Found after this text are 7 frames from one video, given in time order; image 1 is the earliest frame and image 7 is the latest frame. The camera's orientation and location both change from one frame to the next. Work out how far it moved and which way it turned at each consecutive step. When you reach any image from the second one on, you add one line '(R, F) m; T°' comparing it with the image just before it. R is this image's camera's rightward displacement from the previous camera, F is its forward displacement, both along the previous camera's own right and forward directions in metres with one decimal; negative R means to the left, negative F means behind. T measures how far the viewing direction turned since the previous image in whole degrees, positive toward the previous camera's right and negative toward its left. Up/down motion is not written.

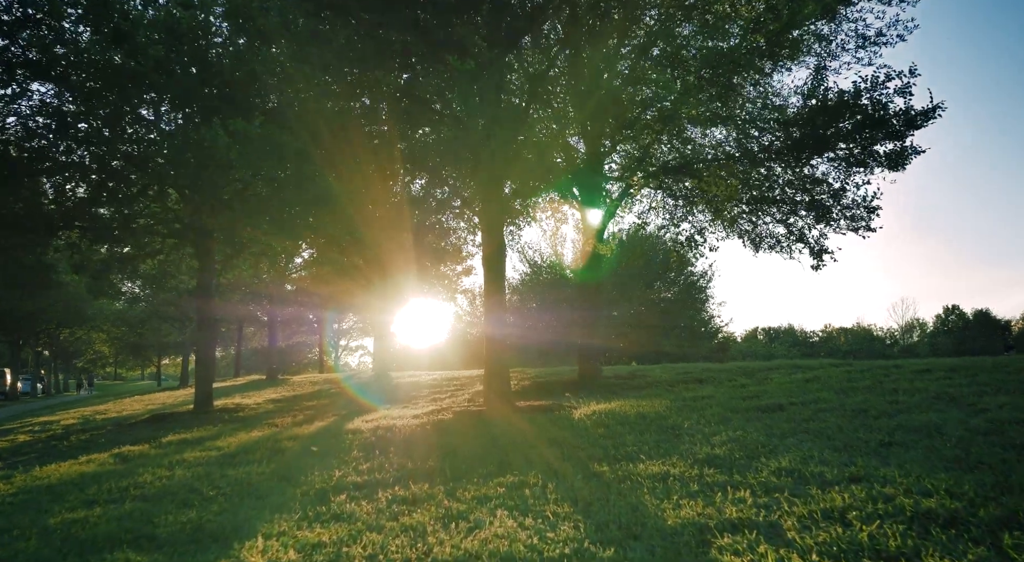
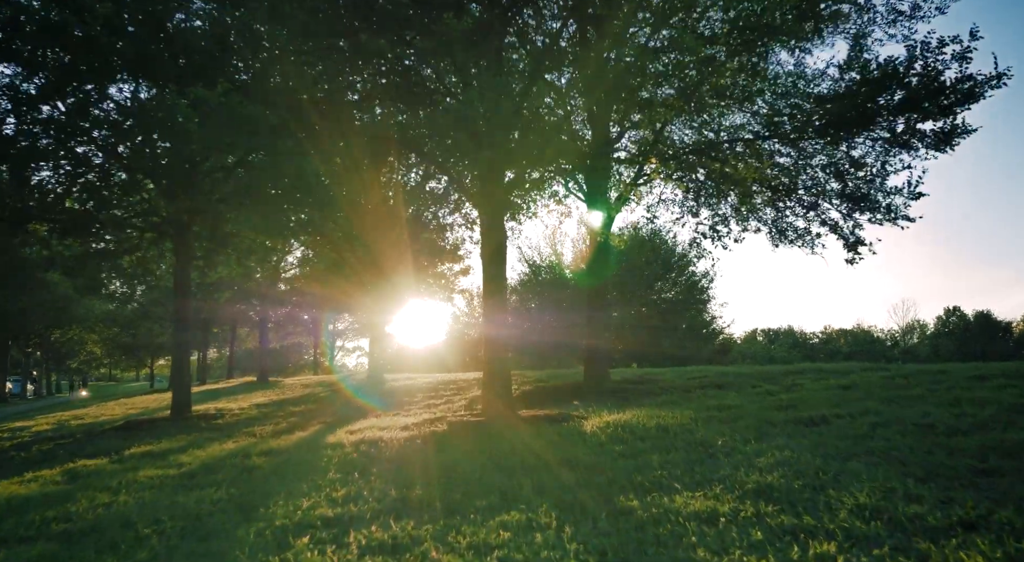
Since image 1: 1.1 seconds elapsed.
(-0.1, +1.5) m; 0°
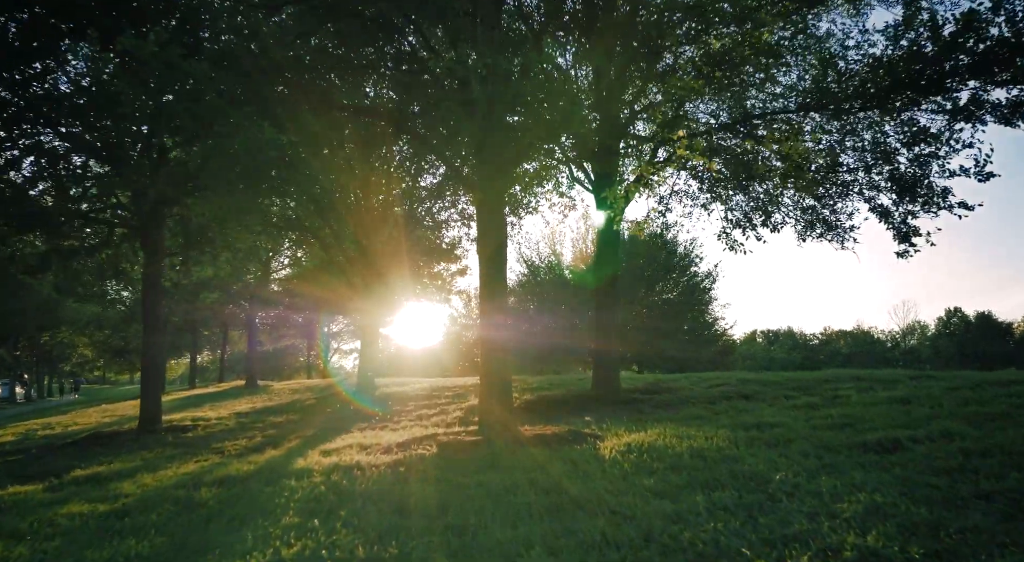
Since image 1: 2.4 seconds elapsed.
(-0.1, +1.8) m; 0°
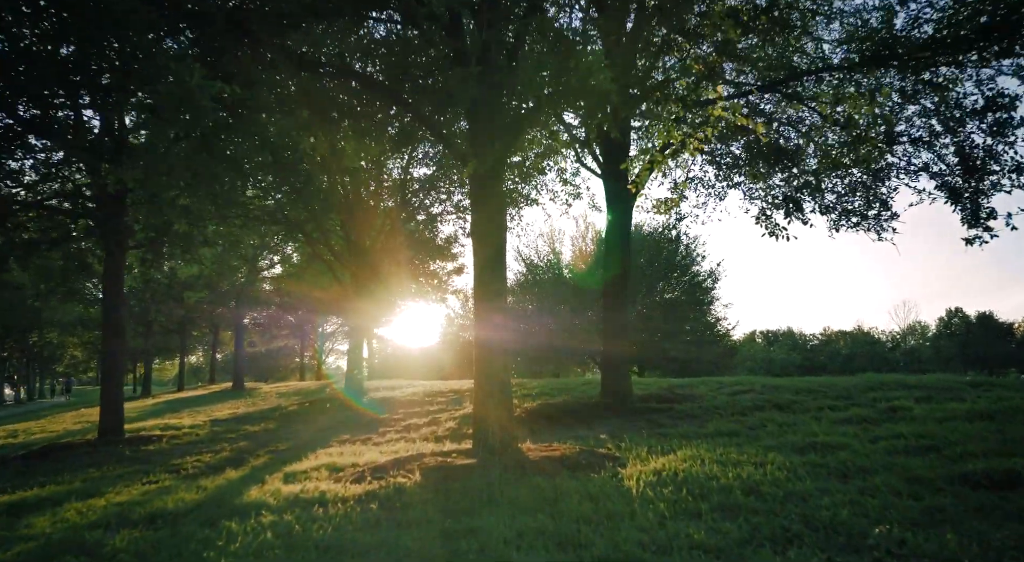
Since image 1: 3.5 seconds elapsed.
(0.0, +1.8) m; 0°
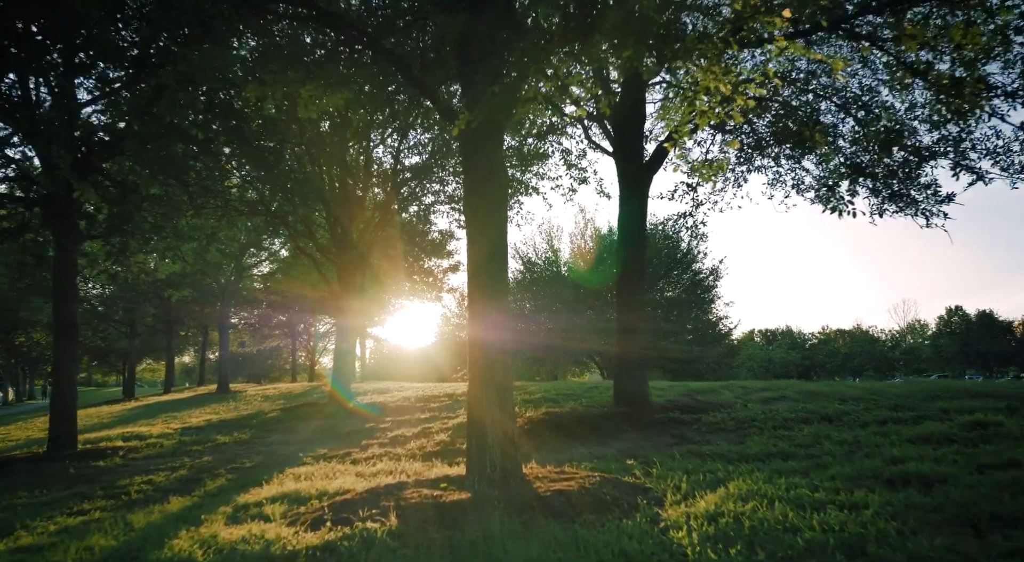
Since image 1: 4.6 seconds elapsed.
(-0.1, +1.9) m; 0°
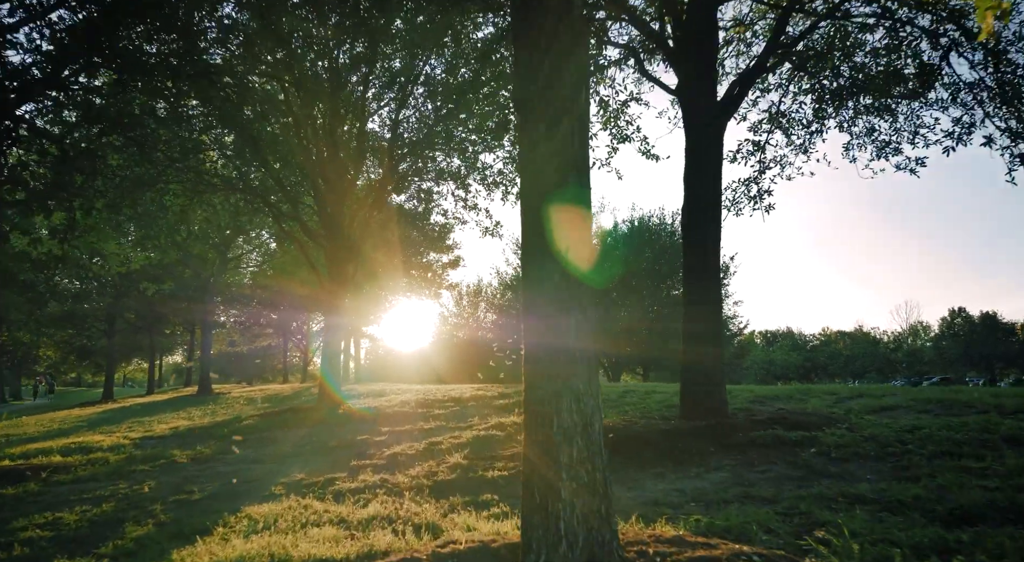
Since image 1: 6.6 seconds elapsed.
(-0.6, +3.2) m; 0°
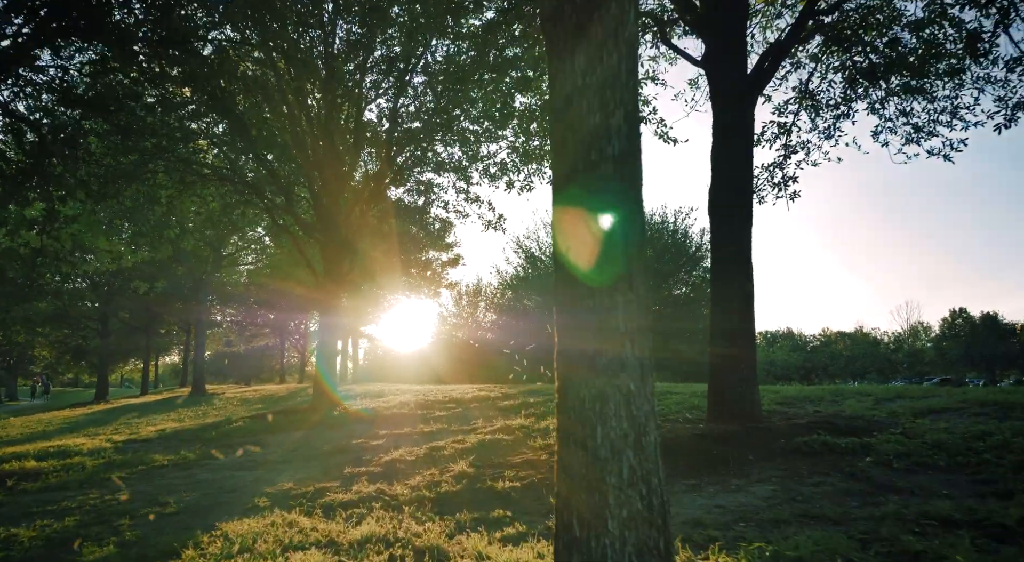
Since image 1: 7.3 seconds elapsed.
(-0.2, +1.0) m; 0°
